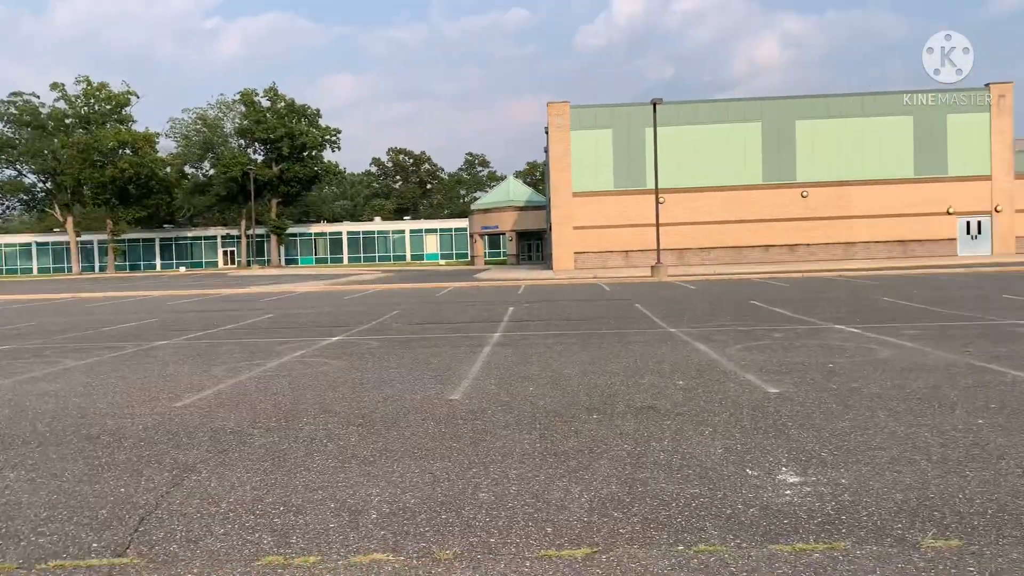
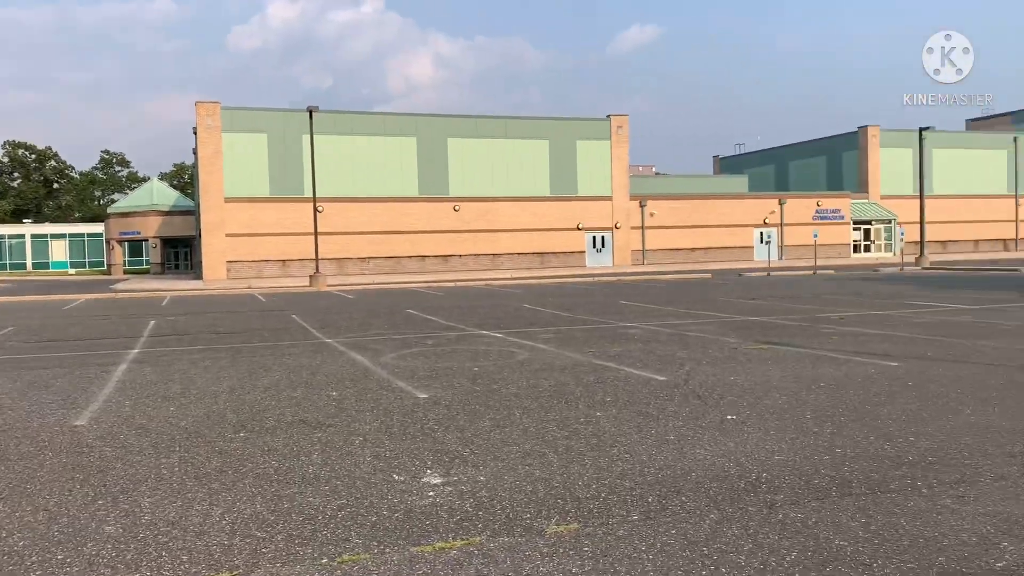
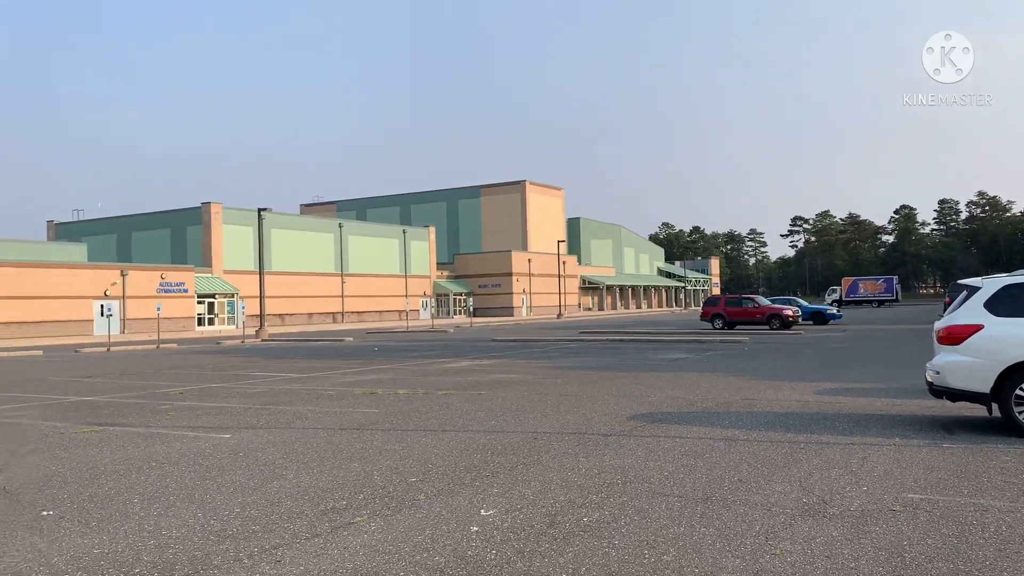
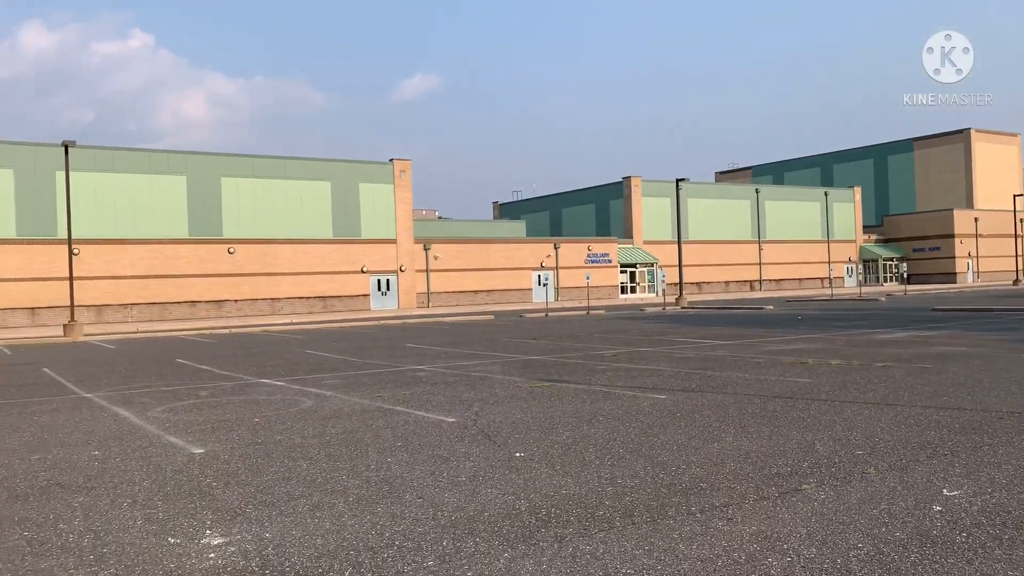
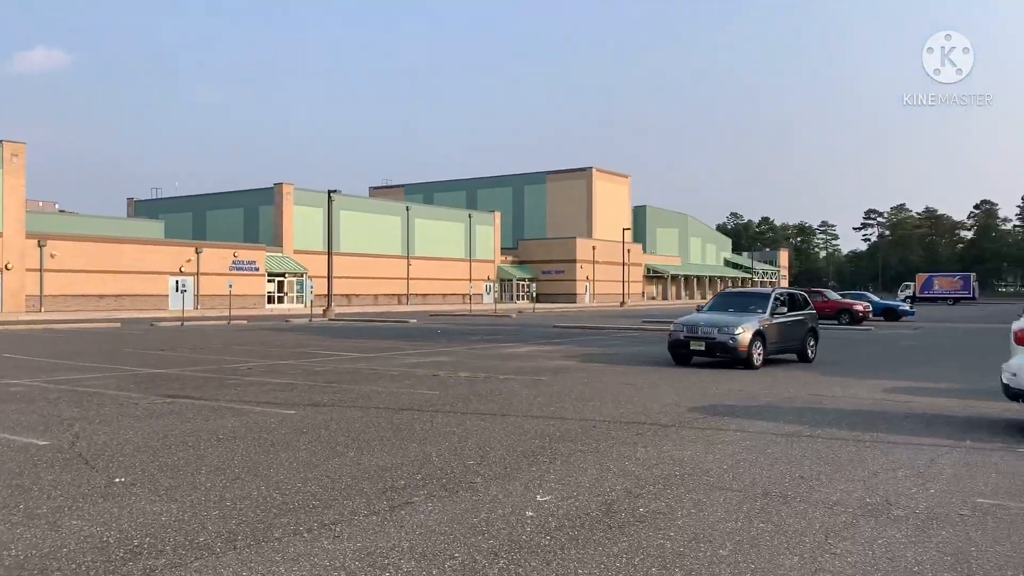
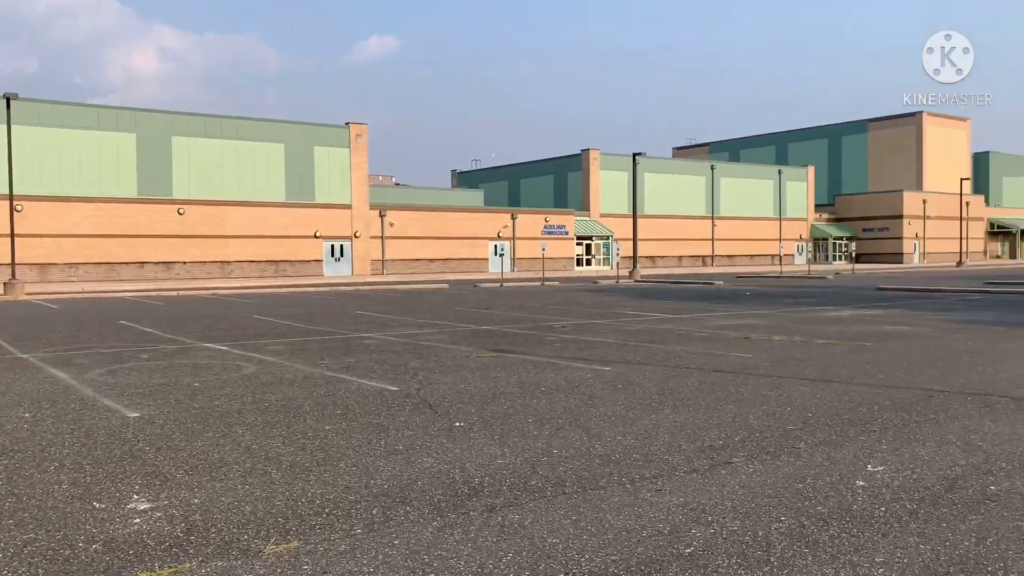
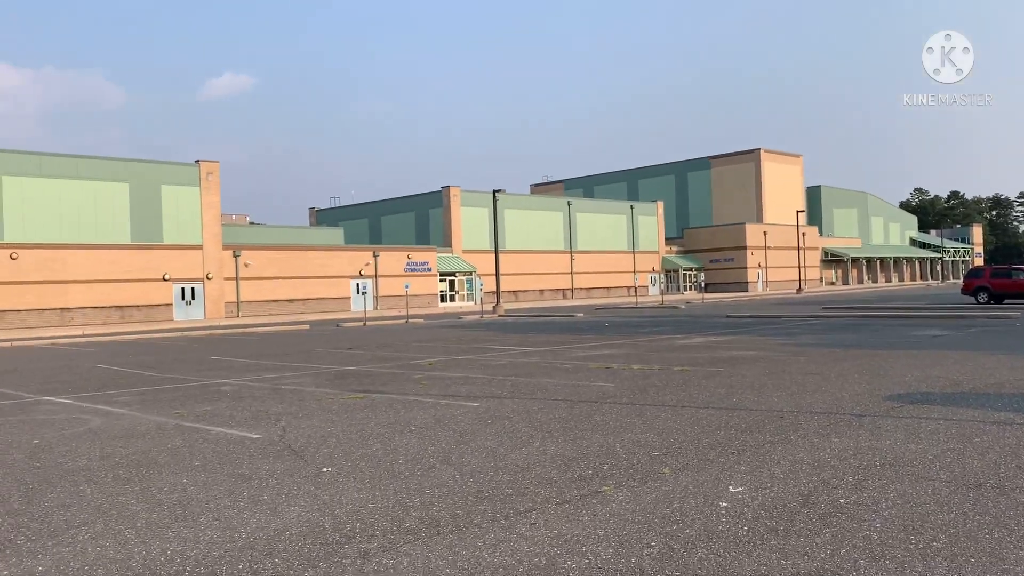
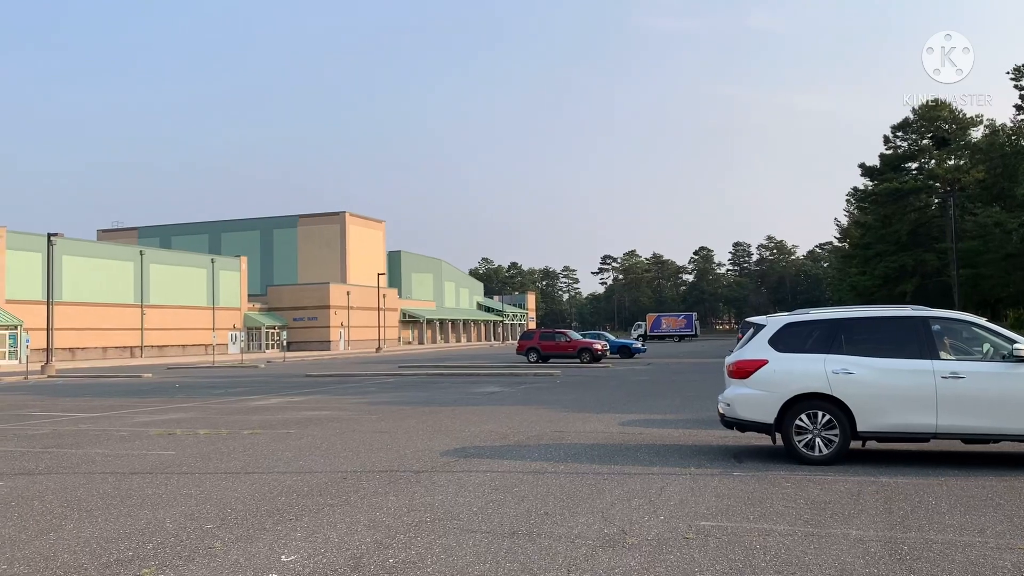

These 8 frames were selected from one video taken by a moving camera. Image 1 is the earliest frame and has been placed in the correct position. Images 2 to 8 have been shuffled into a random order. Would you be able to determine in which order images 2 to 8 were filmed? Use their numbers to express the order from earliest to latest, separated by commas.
2, 6, 5, 8, 3, 7, 4
